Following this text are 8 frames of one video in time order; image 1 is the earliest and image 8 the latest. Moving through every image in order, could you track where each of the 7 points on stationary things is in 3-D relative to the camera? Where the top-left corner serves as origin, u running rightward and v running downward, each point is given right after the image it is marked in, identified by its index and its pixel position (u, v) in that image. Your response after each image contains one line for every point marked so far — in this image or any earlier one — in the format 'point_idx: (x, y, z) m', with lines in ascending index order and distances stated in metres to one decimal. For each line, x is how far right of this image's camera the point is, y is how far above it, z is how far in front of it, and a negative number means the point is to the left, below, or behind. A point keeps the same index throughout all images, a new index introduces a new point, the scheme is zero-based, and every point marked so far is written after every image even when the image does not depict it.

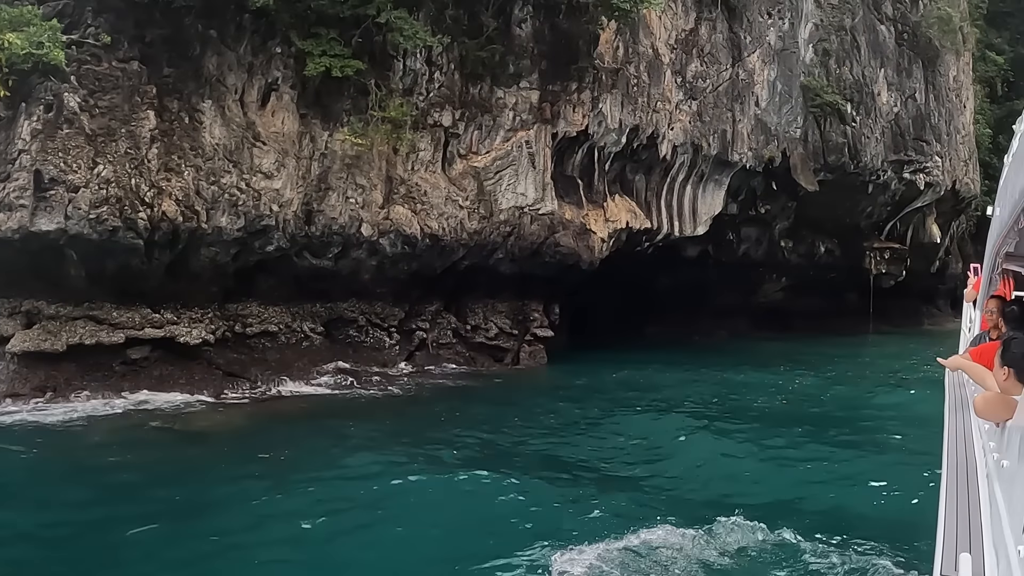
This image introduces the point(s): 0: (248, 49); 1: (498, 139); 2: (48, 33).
0: (-3.8, +3.4, +12.3) m
1: (-0.2, +2.4, +13.6) m
2: (-5.9, +3.3, +10.9) m
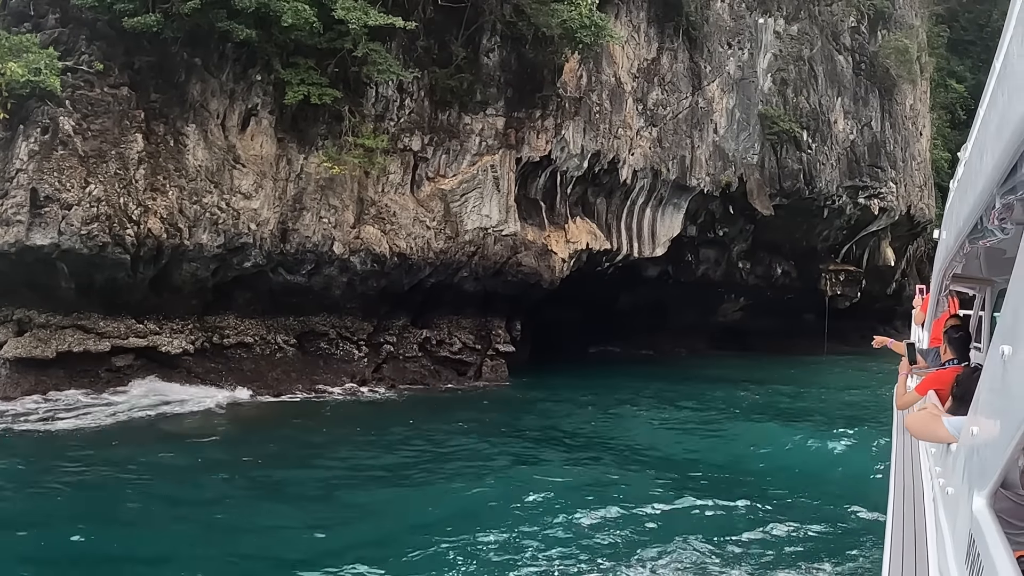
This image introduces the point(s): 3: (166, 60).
0: (-4.3, +3.3, +13.0) m
1: (-0.8, +2.1, +14.5) m
2: (-6.4, +3.1, +11.5) m
3: (-5.3, +3.5, +12.9) m
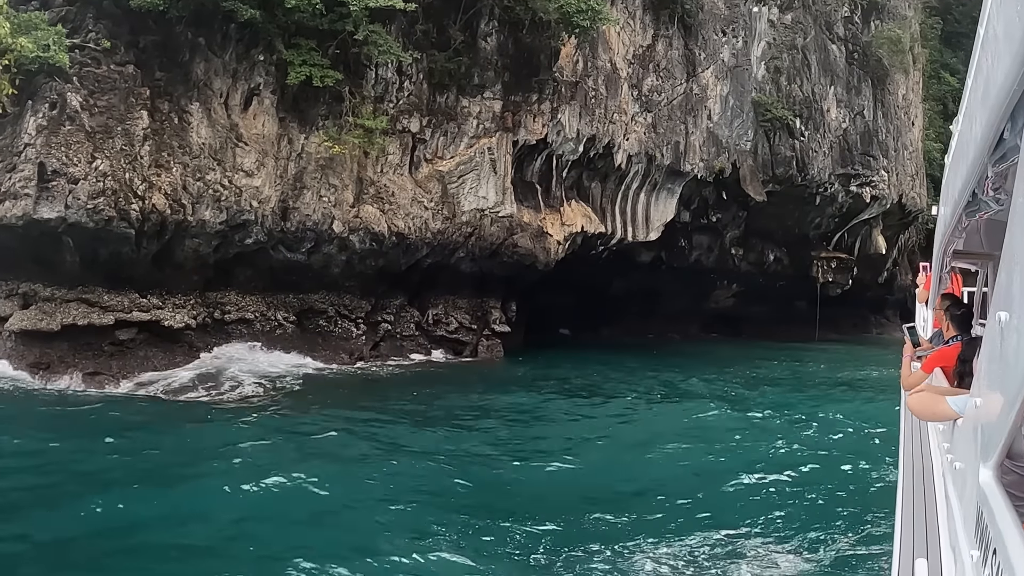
0: (-4.4, +3.6, +13.2) m
1: (-0.9, +2.5, +14.7) m
2: (-6.4, +3.5, +11.7) m
3: (-5.3, +3.8, +13.0) m
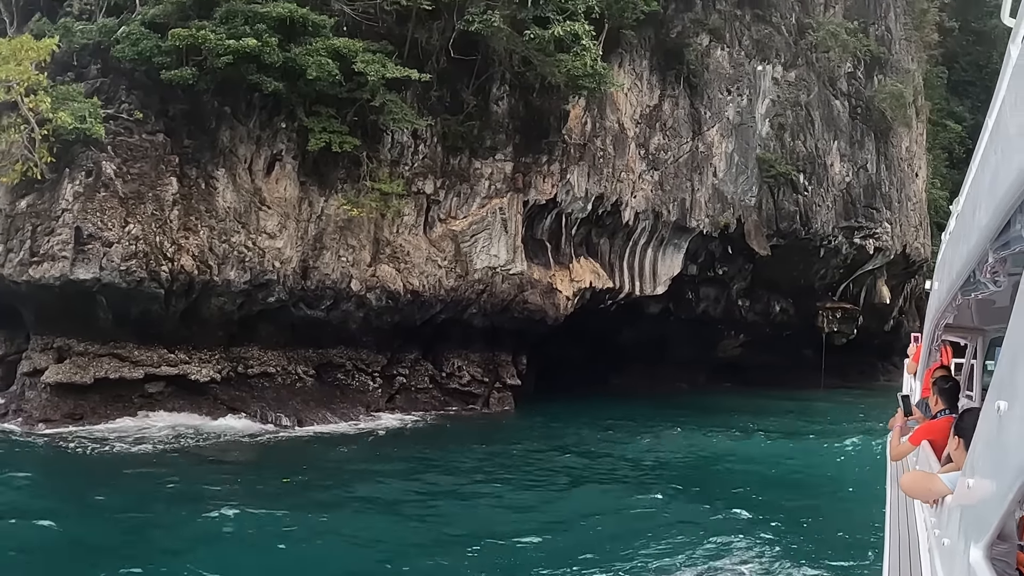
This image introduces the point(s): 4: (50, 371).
0: (-4.2, +2.7, +13.9) m
1: (-0.7, +1.5, +15.3) m
2: (-6.2, +2.7, +12.4) m
3: (-5.2, +3.0, +13.8) m
4: (-7.0, -1.2, +12.8) m
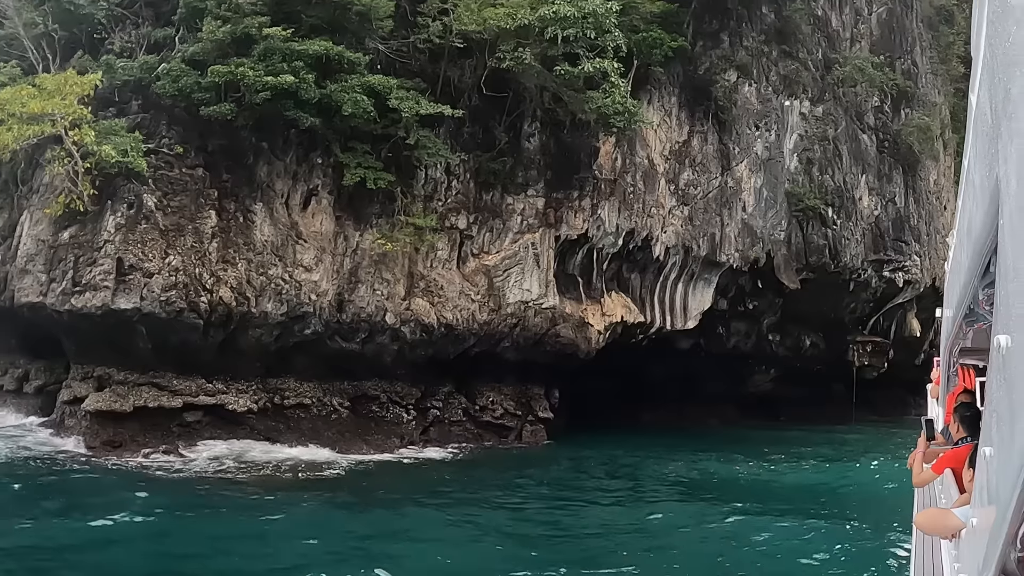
0: (-3.7, +2.2, +14.3) m
1: (-0.1, +0.9, +15.5) m
2: (-5.7, +2.2, +12.8) m
3: (-4.6, +2.4, +14.2) m
4: (-6.5, -1.7, +13.1) m
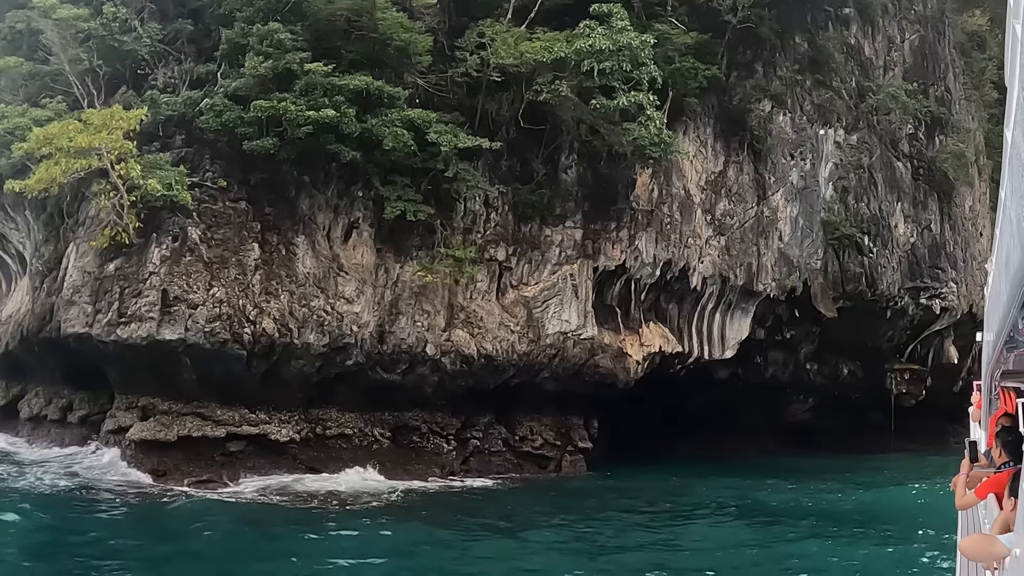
0: (-3.0, +1.6, +14.5) m
1: (+0.6, +0.3, +15.6) m
2: (-5.1, +1.7, +13.2) m
3: (-4.0, +1.9, +14.5) m
4: (-5.9, -2.2, +13.3) m
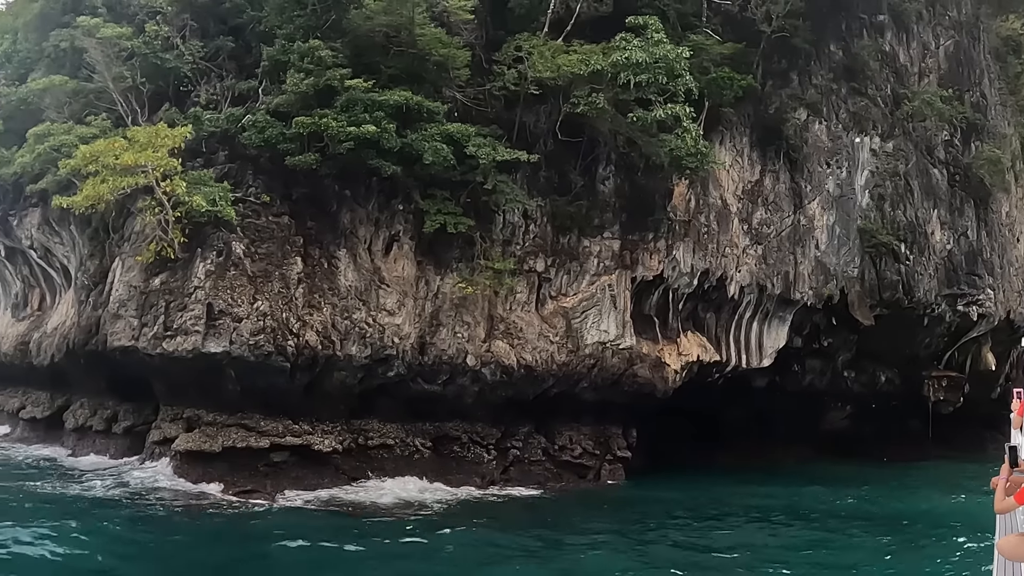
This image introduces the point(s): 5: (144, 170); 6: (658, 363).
0: (-2.3, +1.4, +14.8) m
1: (+1.3, +0.1, +15.7) m
2: (-4.5, +1.5, +13.5) m
3: (-3.3, +1.7, +14.7) m
4: (-5.2, -2.5, +13.6) m
5: (-5.8, +1.8, +13.5) m
6: (+2.8, -1.5, +16.5) m
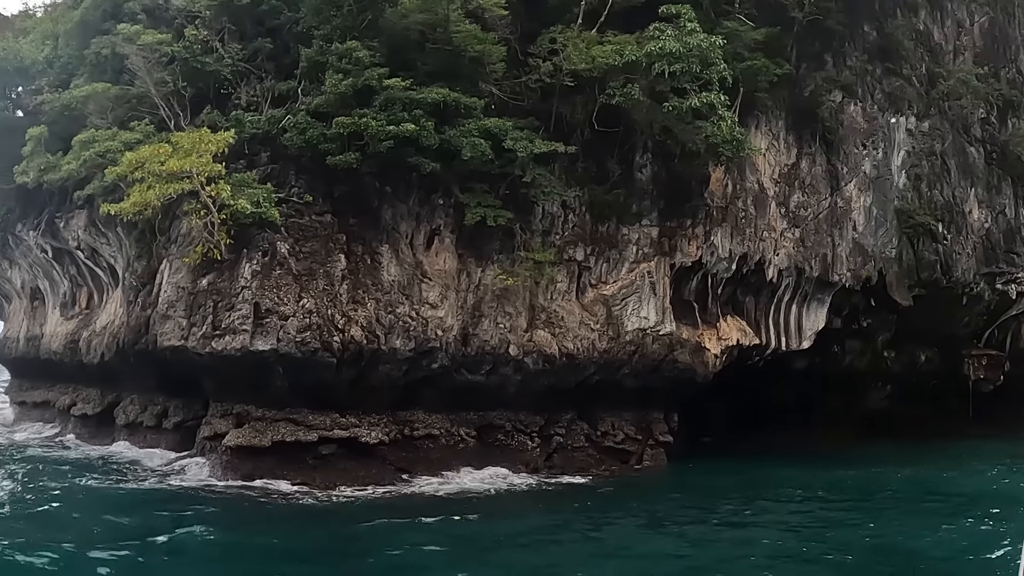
0: (-1.6, +1.5, +15.1) m
1: (+2.1, +0.3, +15.9) m
2: (-3.8, +1.5, +13.8) m
3: (-2.6, +1.8, +15.1) m
4: (-4.5, -2.4, +14.1) m
5: (-5.1, +1.8, +13.9) m
6: (+3.6, -1.2, +16.6) m
